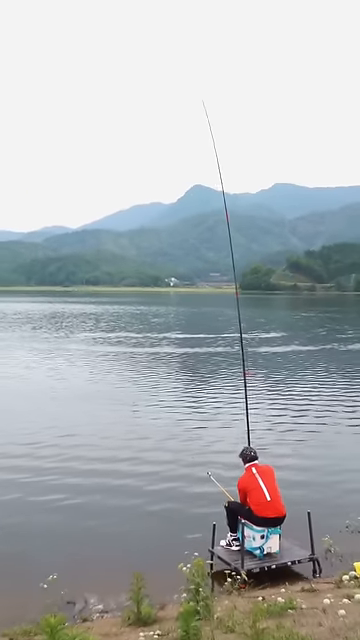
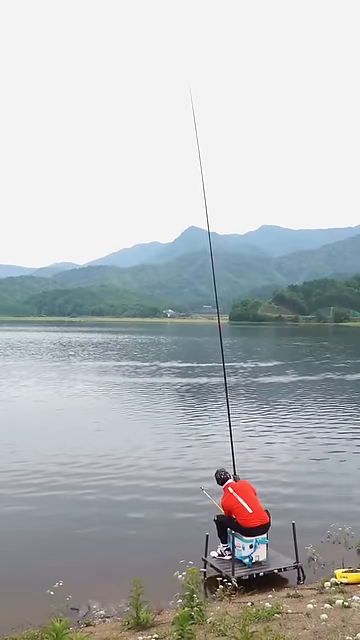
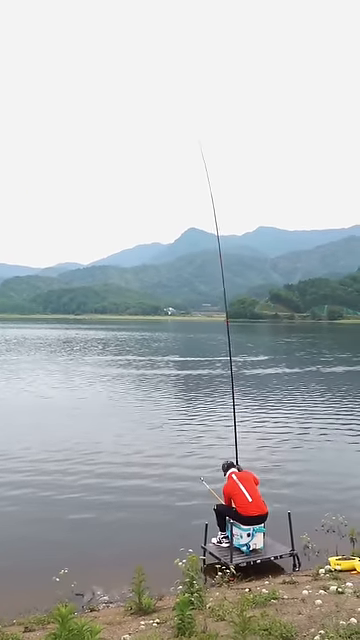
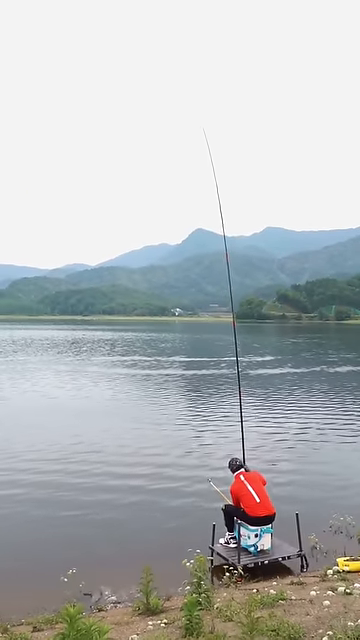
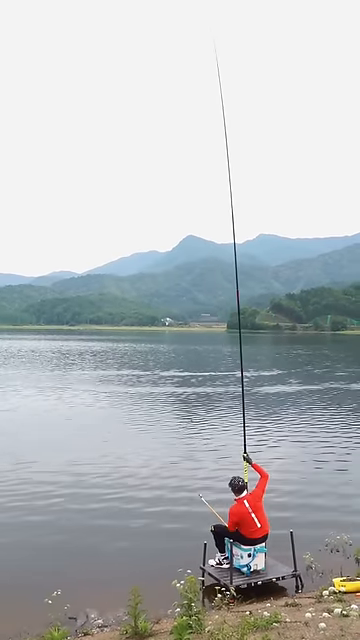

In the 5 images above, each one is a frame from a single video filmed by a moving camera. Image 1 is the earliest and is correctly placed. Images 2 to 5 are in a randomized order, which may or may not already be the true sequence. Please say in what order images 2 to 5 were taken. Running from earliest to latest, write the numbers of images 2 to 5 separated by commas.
4, 3, 2, 5
